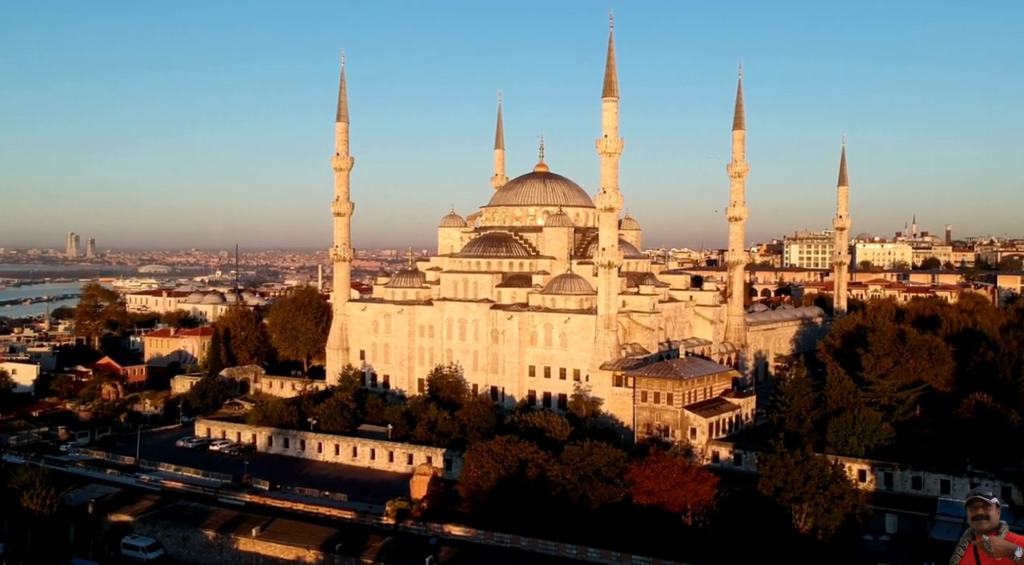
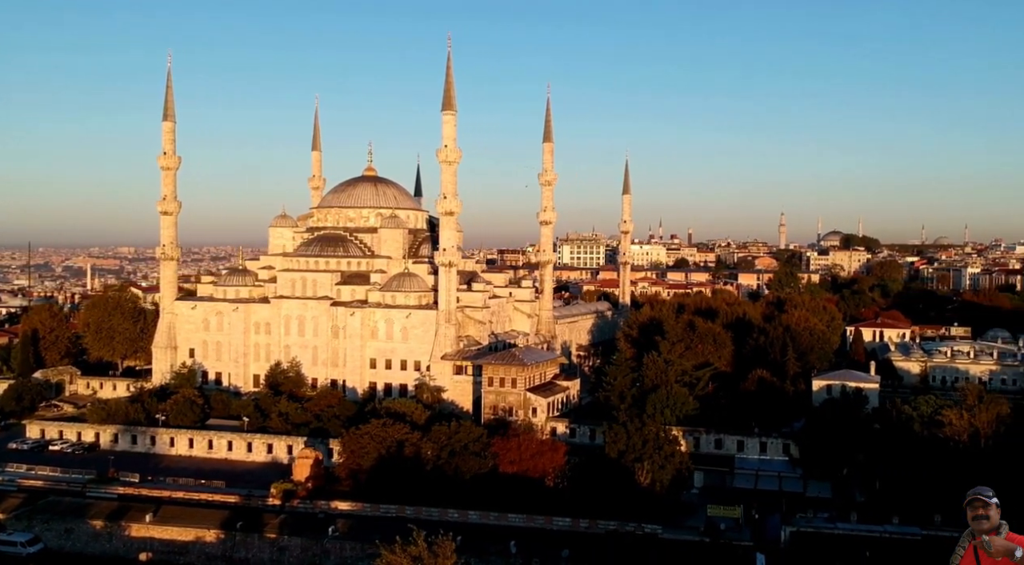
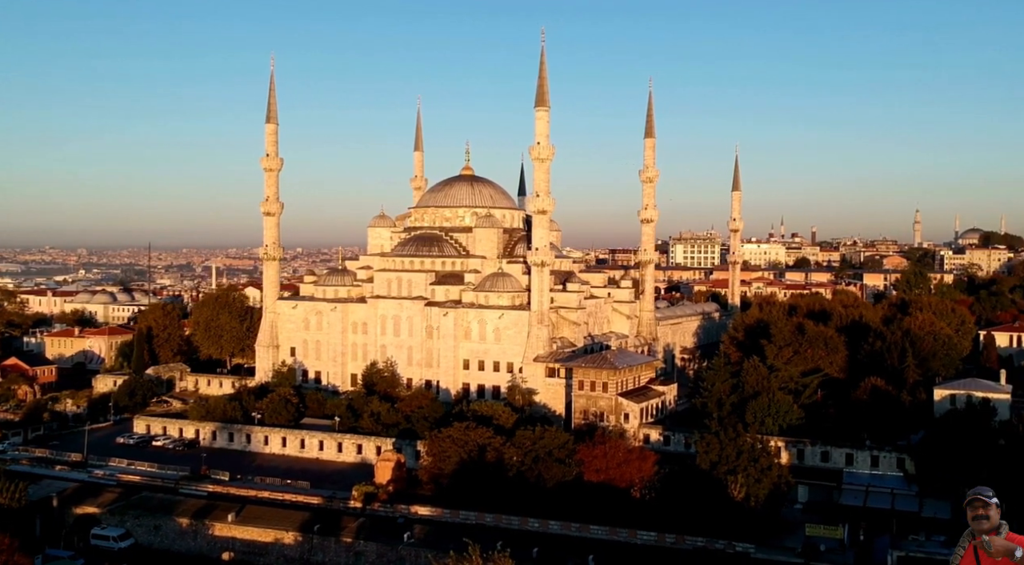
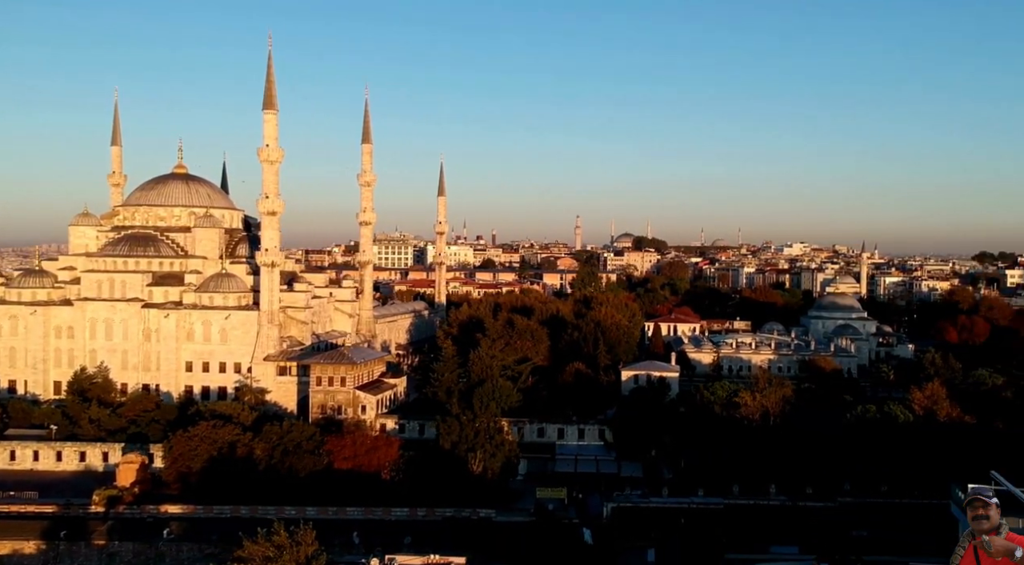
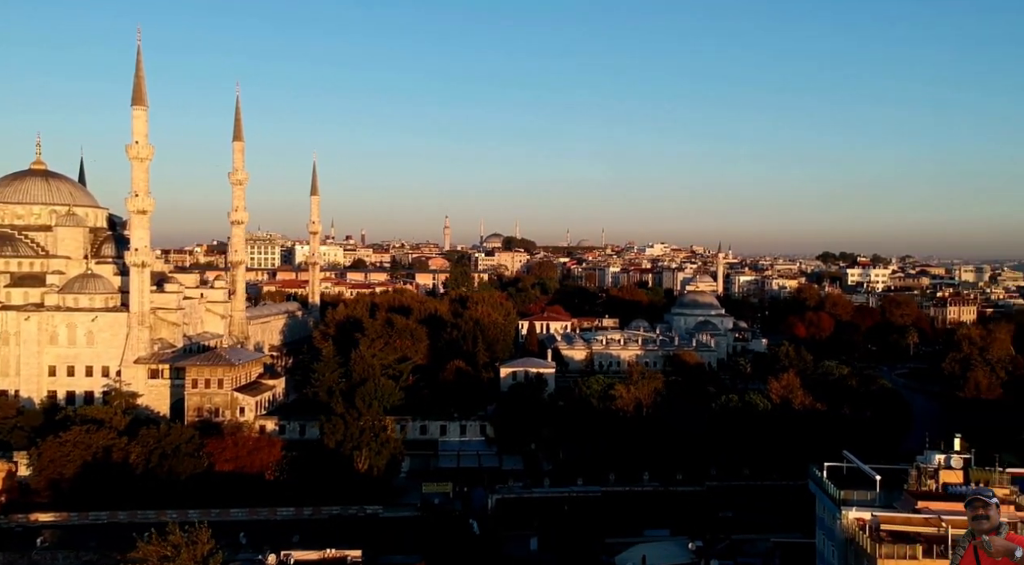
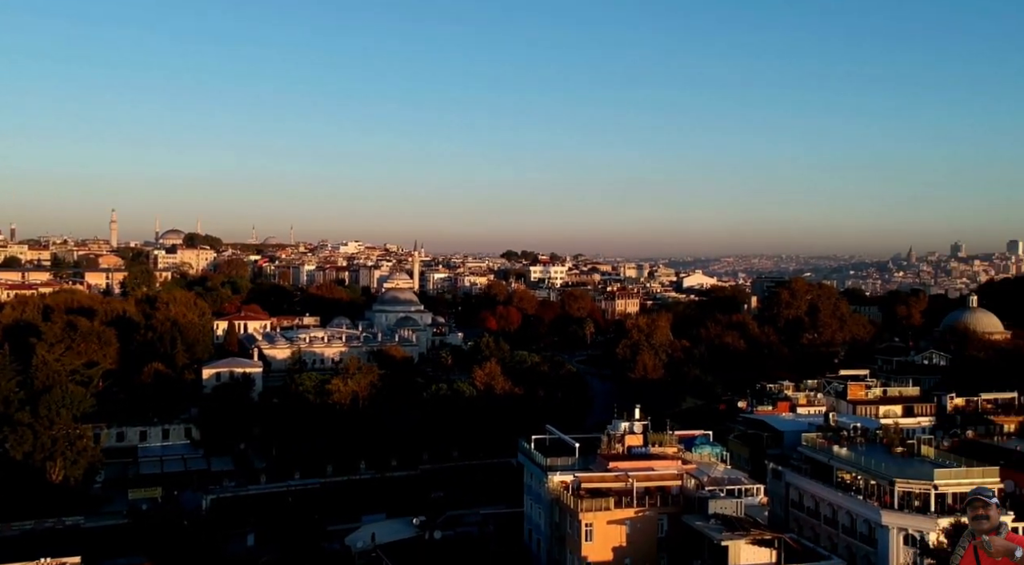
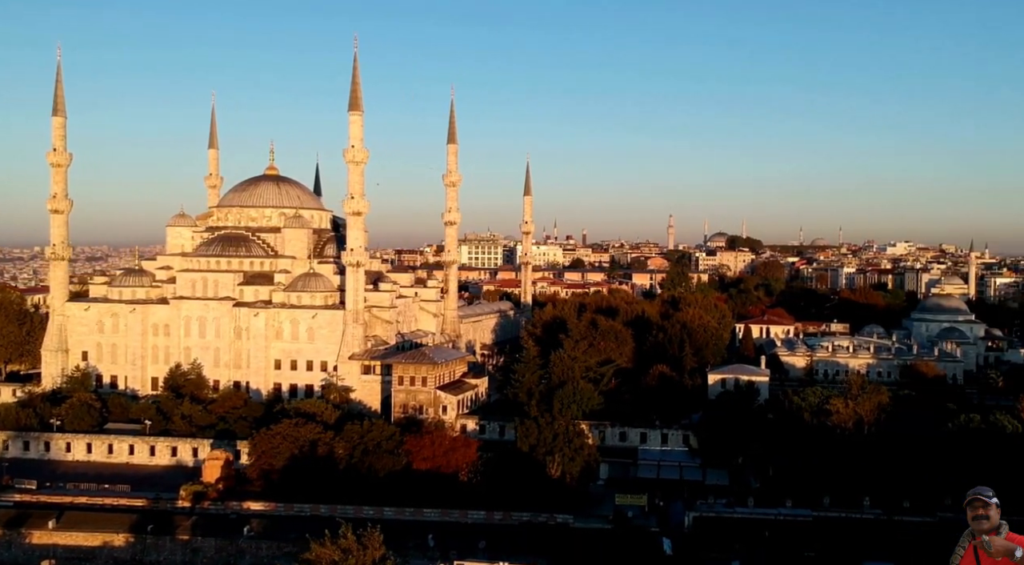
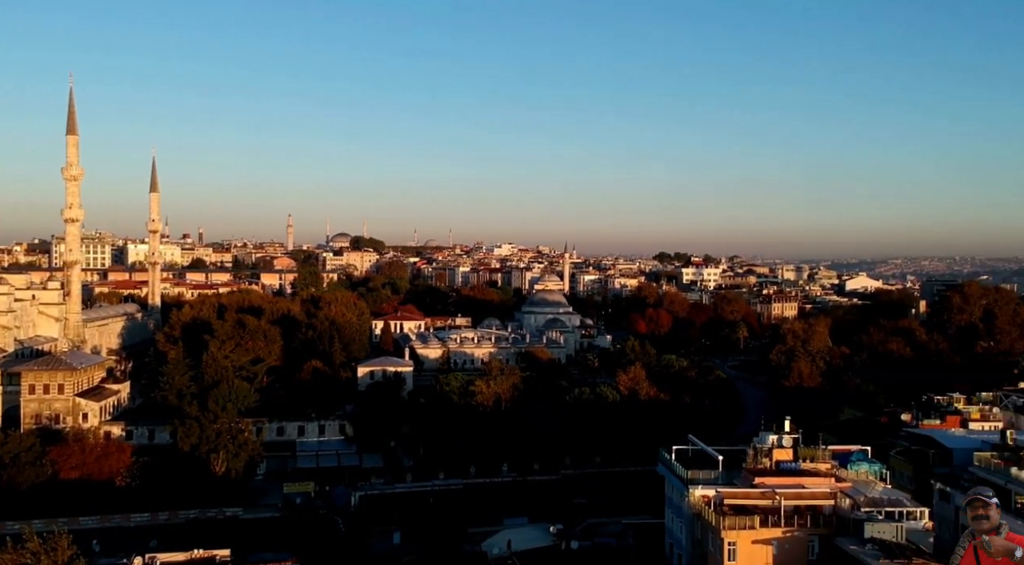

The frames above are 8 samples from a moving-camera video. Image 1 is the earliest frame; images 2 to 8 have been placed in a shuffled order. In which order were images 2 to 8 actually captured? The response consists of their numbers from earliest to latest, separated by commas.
3, 2, 7, 4, 5, 8, 6
